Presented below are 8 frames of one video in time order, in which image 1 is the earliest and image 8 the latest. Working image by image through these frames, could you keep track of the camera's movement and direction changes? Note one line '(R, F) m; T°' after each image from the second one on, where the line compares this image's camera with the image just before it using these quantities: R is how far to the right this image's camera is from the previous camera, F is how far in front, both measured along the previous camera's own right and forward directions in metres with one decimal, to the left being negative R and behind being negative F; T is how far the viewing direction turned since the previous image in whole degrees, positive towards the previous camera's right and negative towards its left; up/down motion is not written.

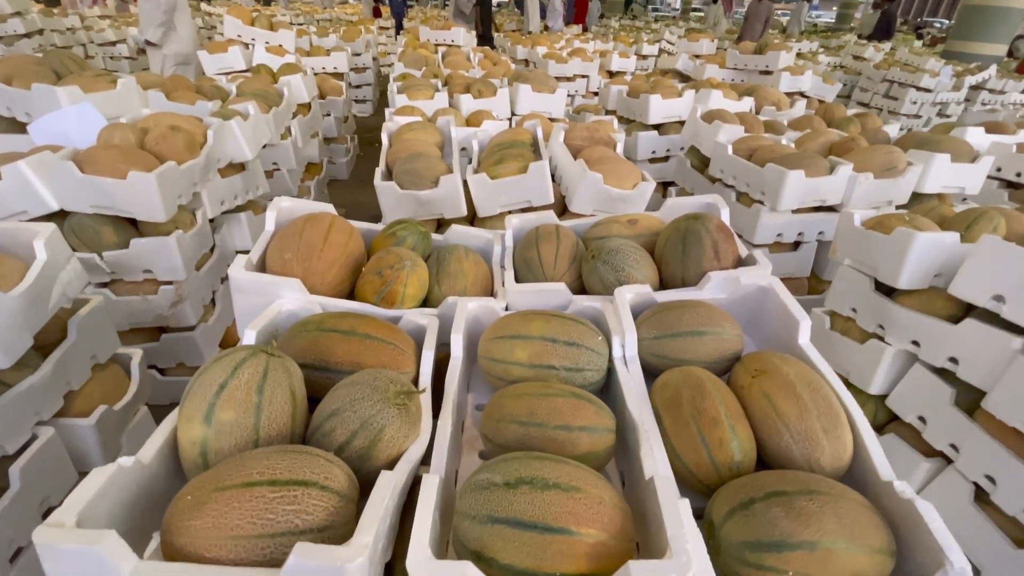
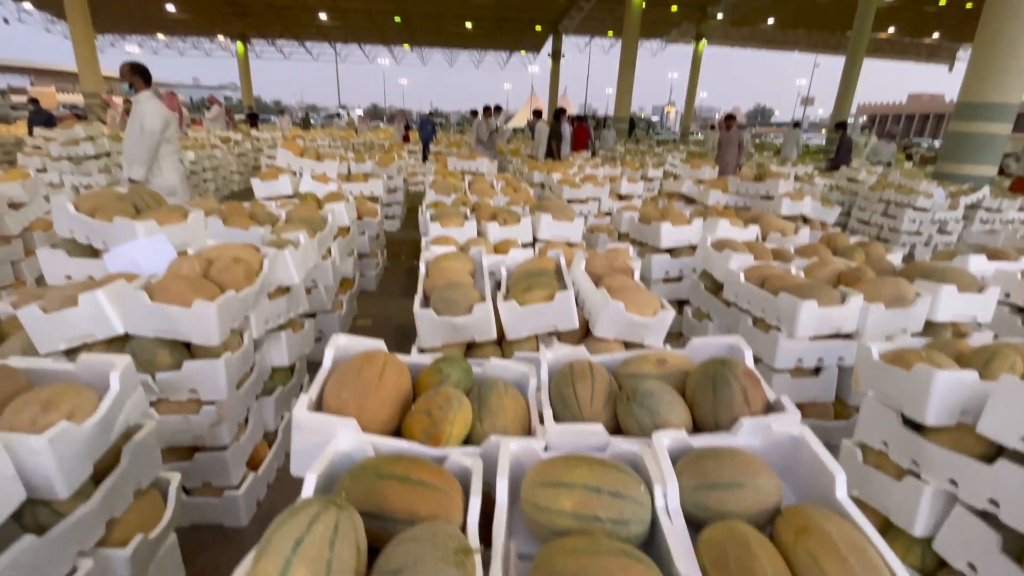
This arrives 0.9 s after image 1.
(-0.1, -0.1) m; -1°
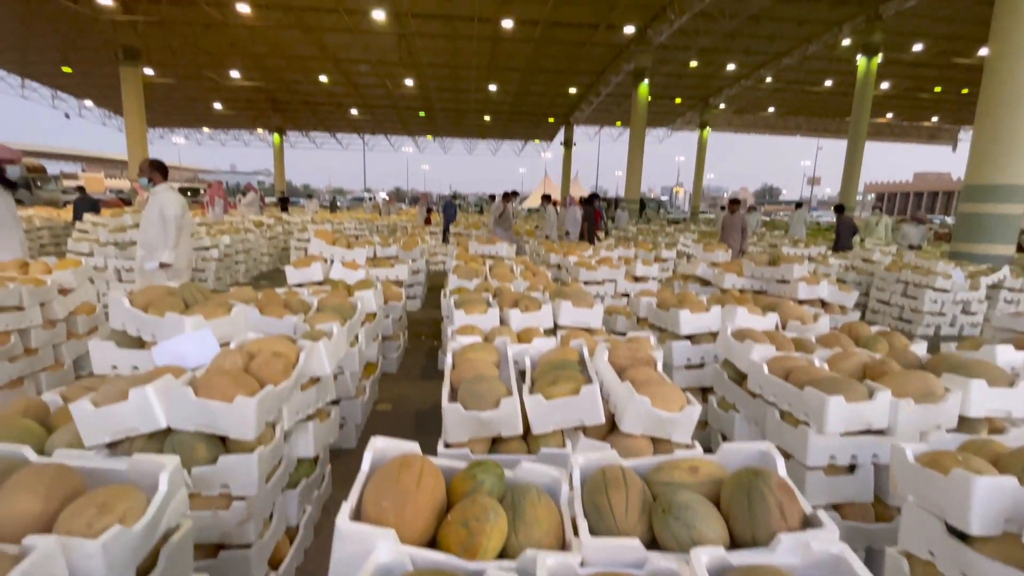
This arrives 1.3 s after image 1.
(0.0, -0.1) m; -2°
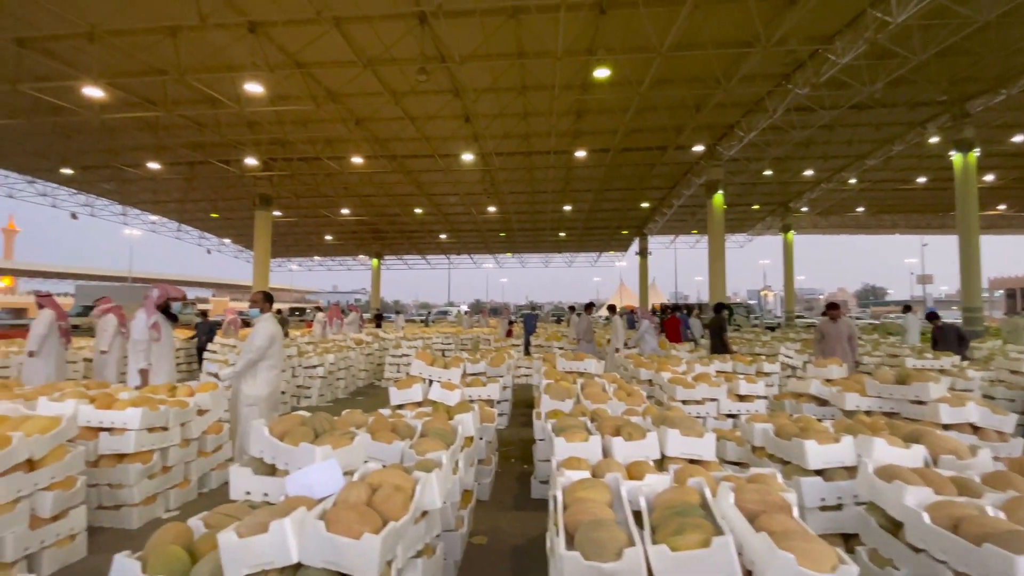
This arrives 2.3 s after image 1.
(-0.1, -0.1) m; -9°
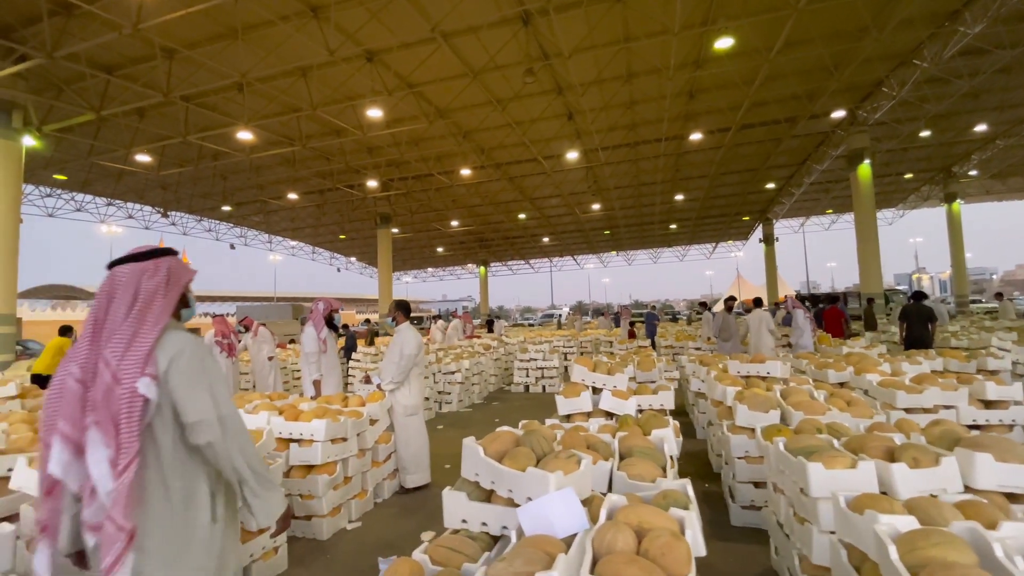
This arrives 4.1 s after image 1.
(-0.6, +0.4) m; -12°
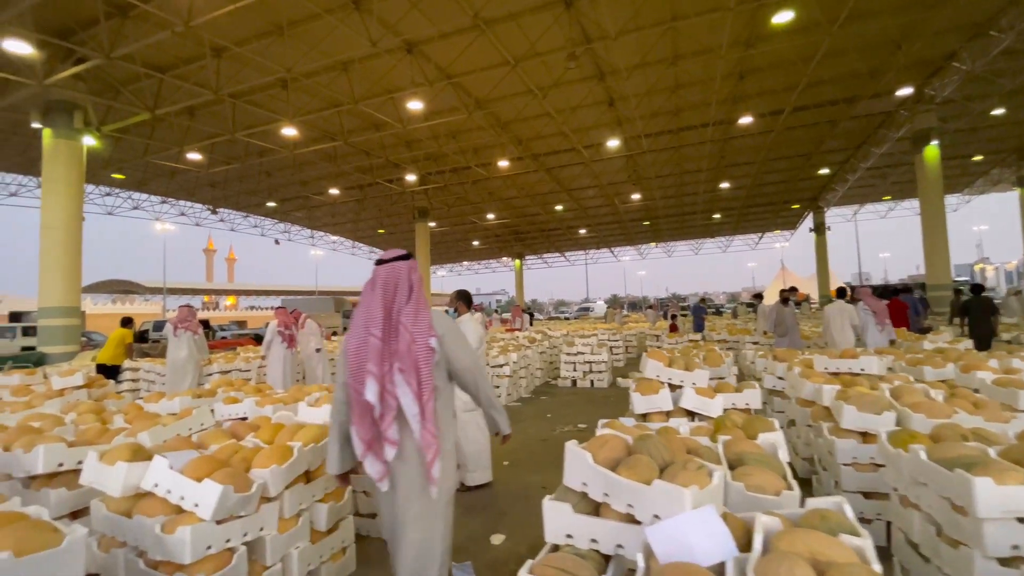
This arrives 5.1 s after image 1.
(-0.3, +0.3) m; -4°
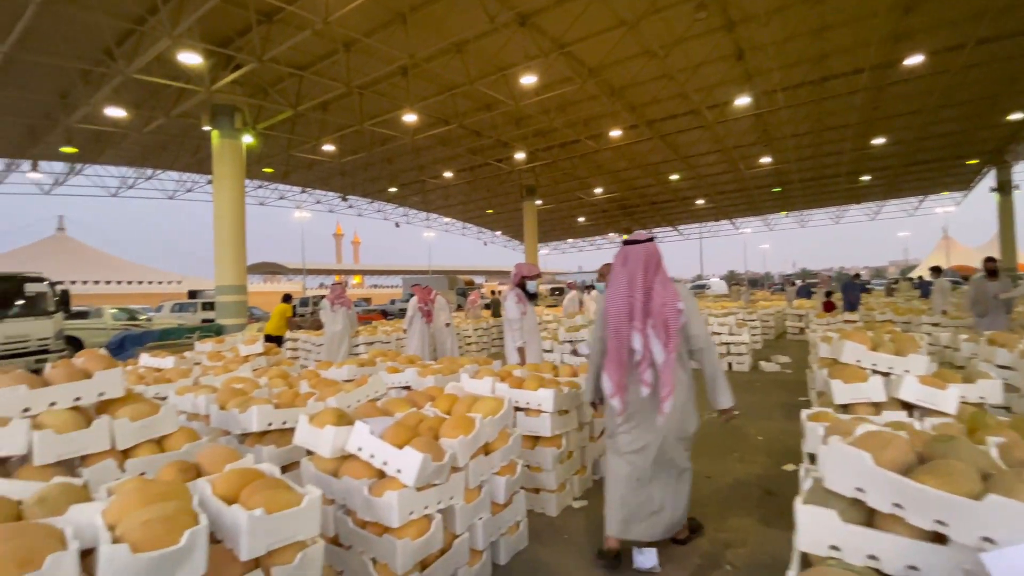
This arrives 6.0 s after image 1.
(-0.5, +0.2) m; -12°
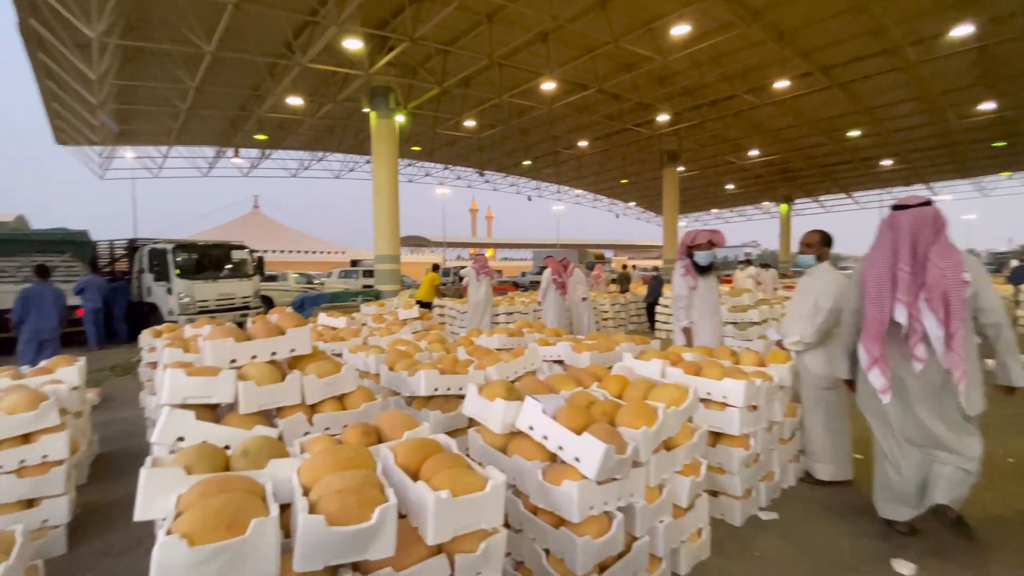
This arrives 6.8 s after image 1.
(-0.3, +0.3) m; -15°
